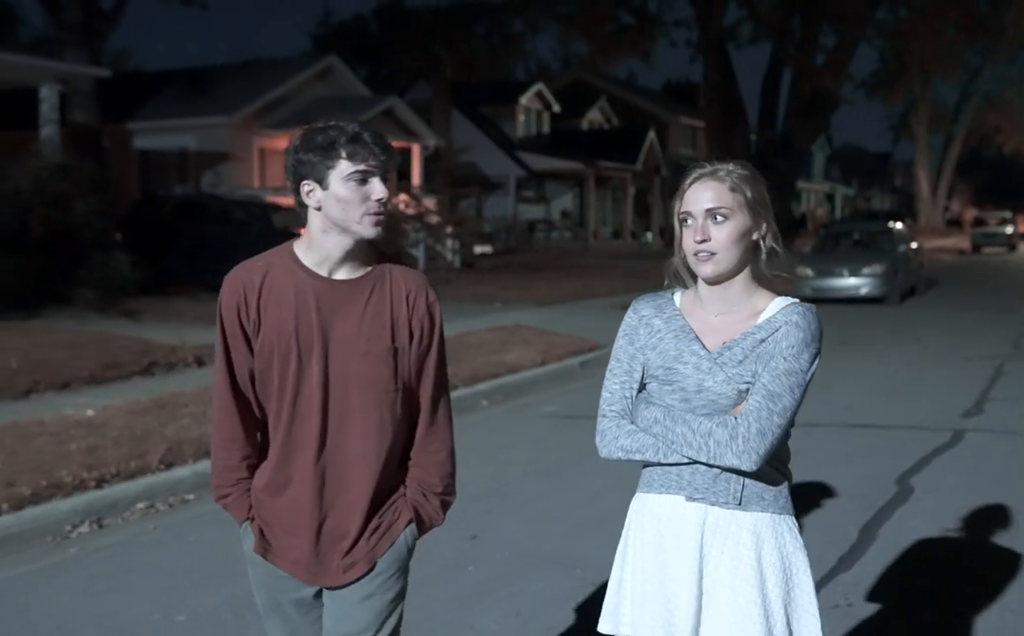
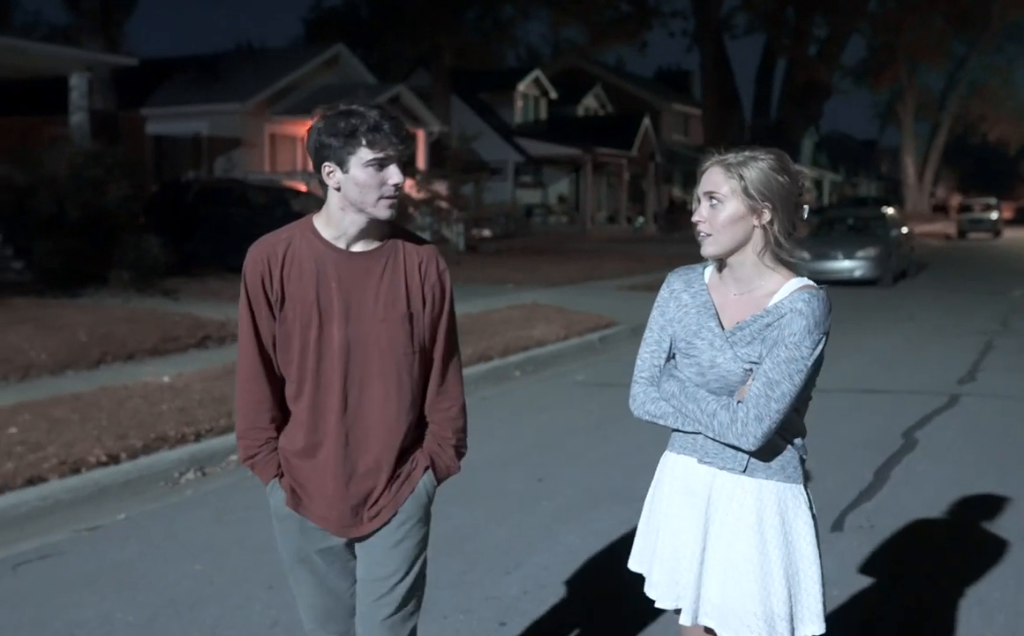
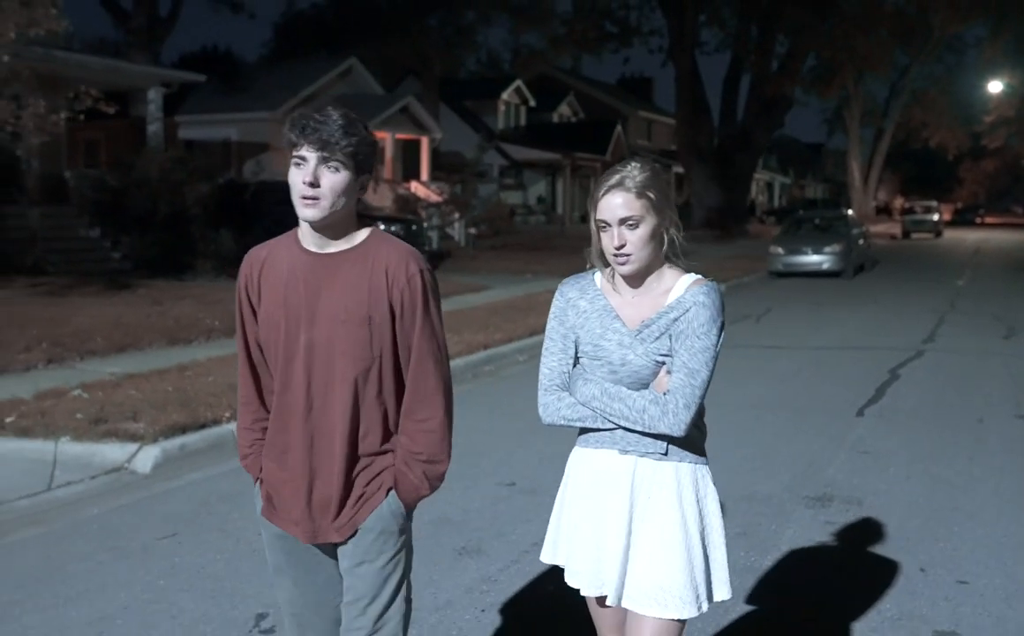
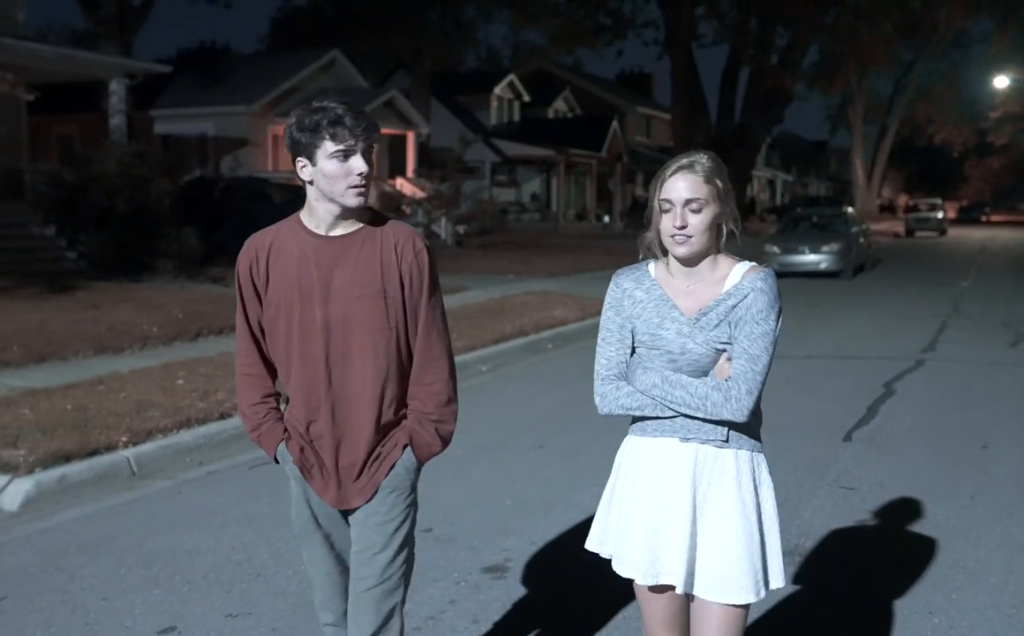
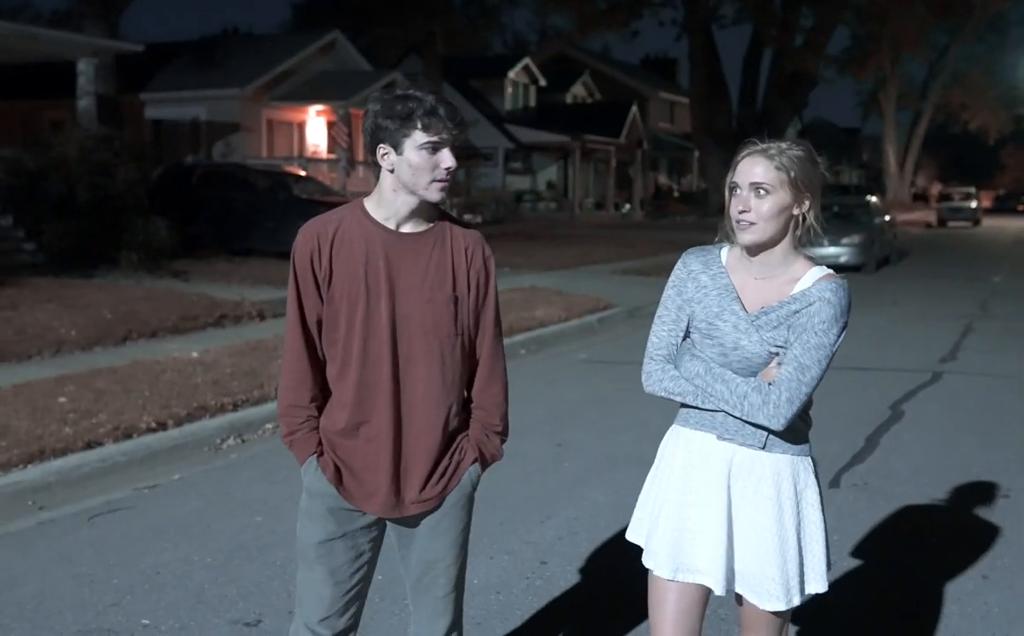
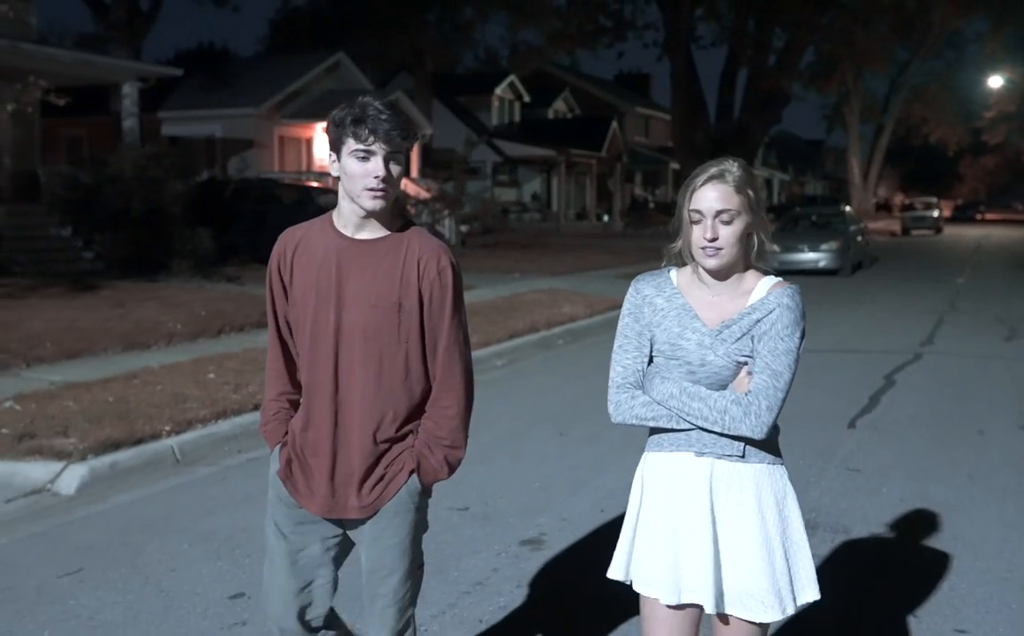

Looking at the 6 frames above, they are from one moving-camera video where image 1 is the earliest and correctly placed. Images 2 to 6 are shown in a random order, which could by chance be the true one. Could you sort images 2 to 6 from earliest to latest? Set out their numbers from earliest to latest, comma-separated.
2, 5, 4, 6, 3
